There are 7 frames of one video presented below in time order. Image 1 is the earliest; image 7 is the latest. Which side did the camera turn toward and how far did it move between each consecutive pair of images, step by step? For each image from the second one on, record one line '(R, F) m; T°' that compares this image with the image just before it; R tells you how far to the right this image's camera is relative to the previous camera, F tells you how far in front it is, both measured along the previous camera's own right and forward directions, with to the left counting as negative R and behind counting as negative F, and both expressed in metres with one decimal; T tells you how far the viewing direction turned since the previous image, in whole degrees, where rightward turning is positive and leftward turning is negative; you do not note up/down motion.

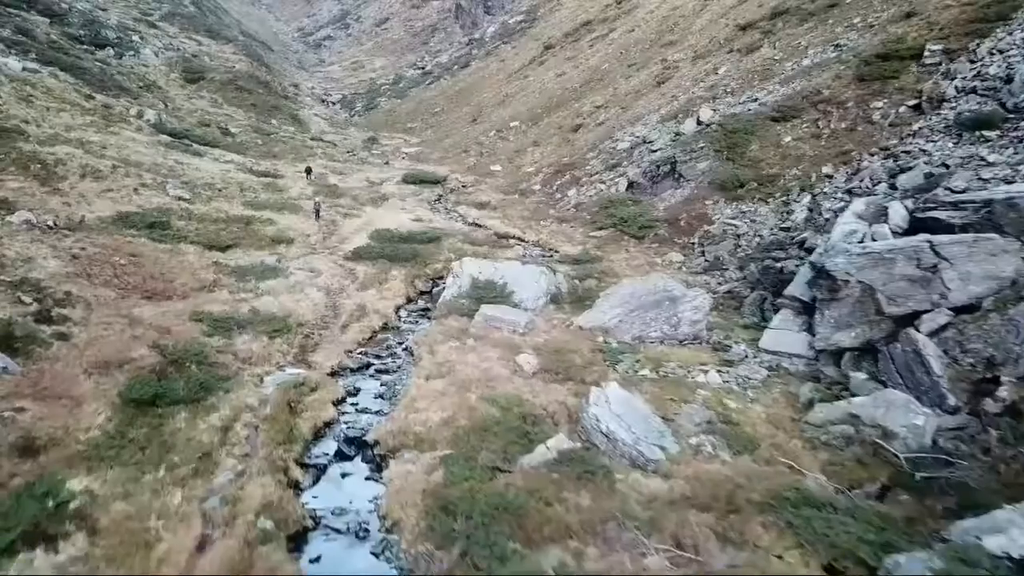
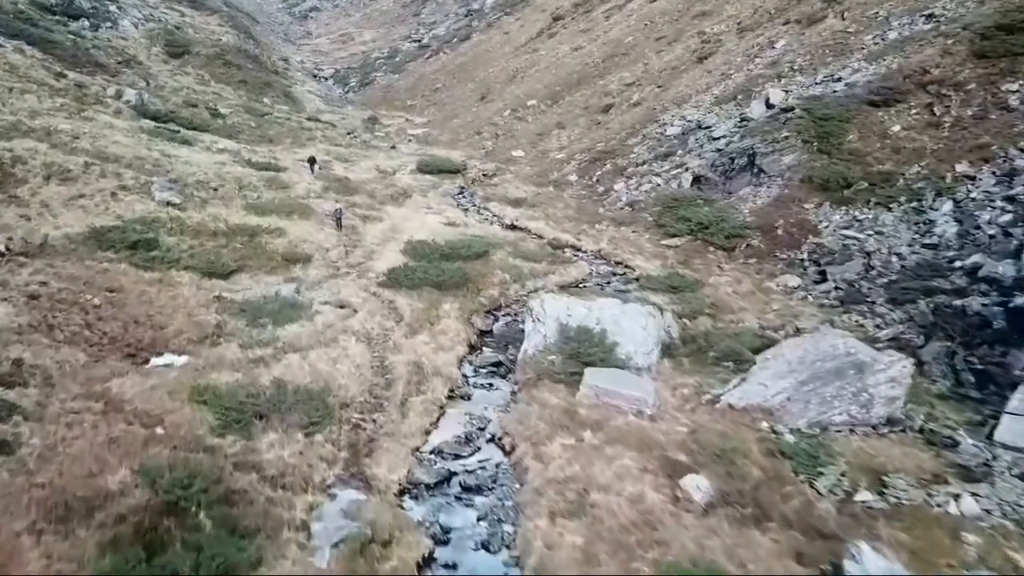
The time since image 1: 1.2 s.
(-2.3, +5.4) m; +1°
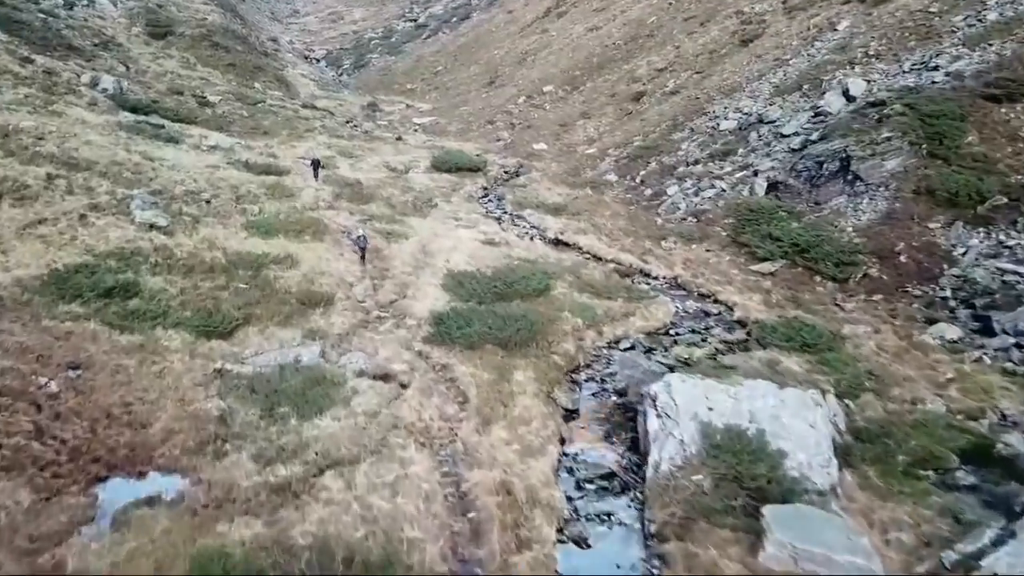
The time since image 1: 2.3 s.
(-2.0, +4.7) m; +1°
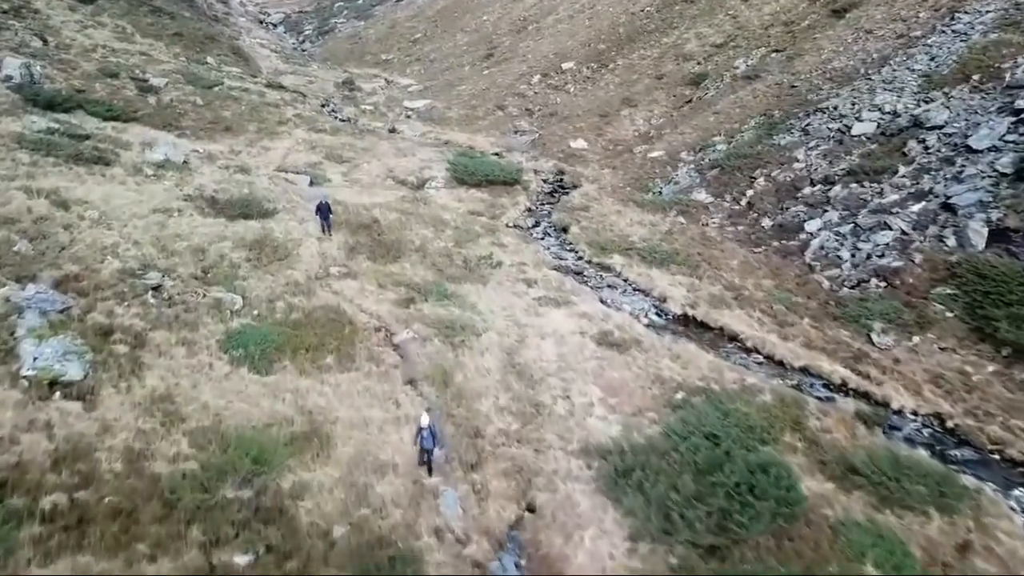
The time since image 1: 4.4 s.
(-3.5, +9.4) m; +3°
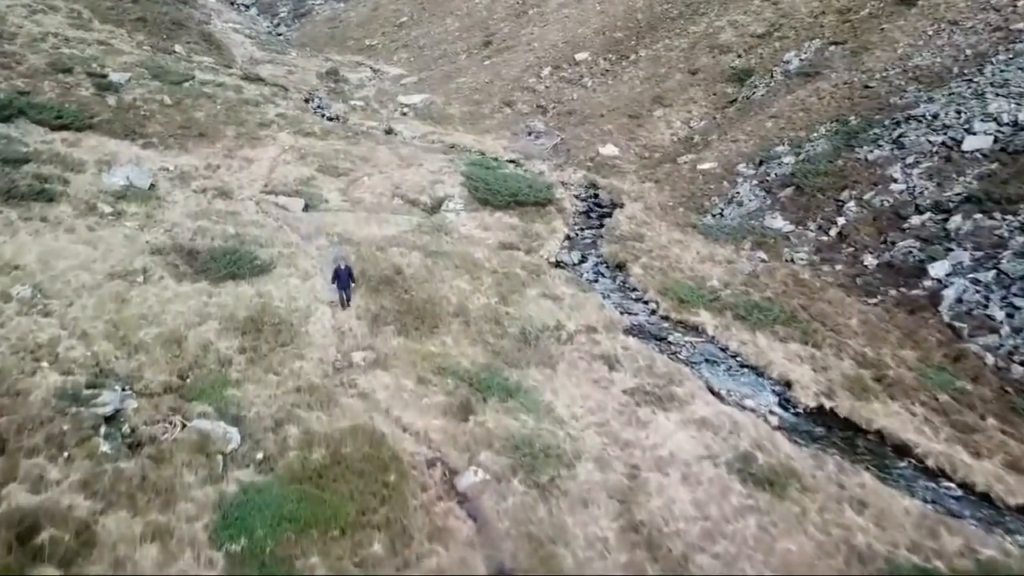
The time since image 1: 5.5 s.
(-1.9, +4.8) m; +2°
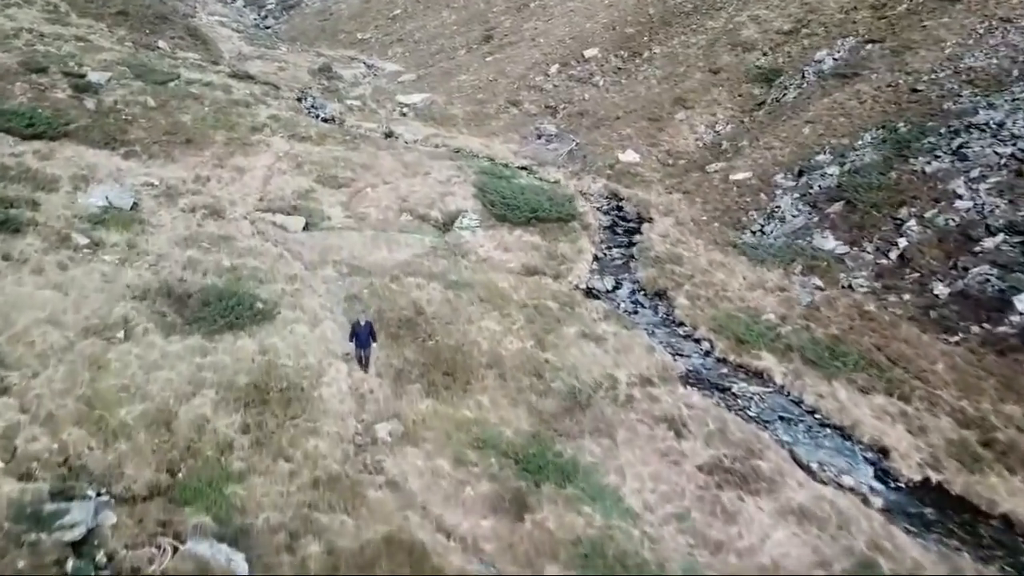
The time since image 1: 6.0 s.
(-1.0, +2.3) m; +1°
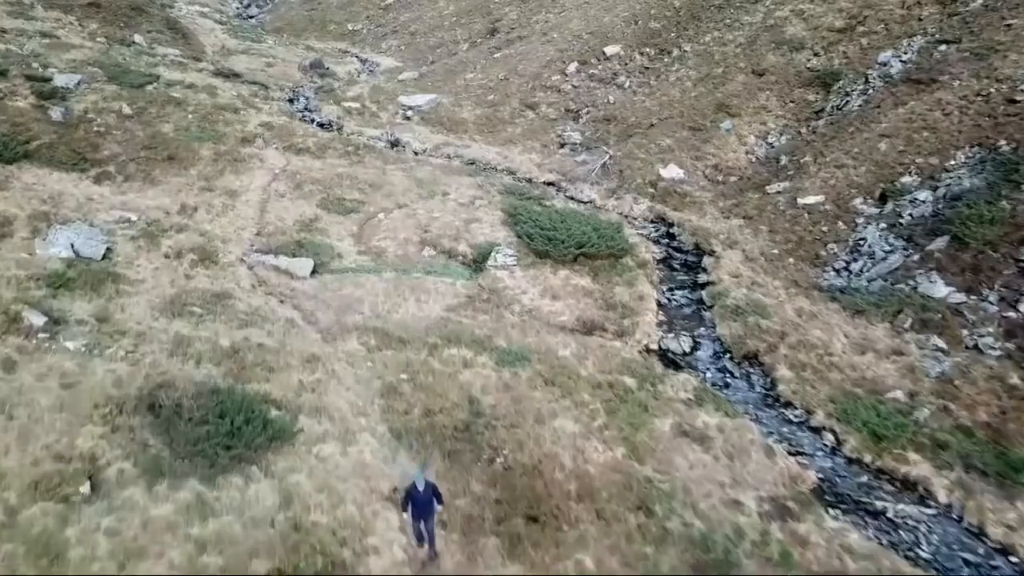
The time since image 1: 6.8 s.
(-1.5, +3.5) m; +1°
